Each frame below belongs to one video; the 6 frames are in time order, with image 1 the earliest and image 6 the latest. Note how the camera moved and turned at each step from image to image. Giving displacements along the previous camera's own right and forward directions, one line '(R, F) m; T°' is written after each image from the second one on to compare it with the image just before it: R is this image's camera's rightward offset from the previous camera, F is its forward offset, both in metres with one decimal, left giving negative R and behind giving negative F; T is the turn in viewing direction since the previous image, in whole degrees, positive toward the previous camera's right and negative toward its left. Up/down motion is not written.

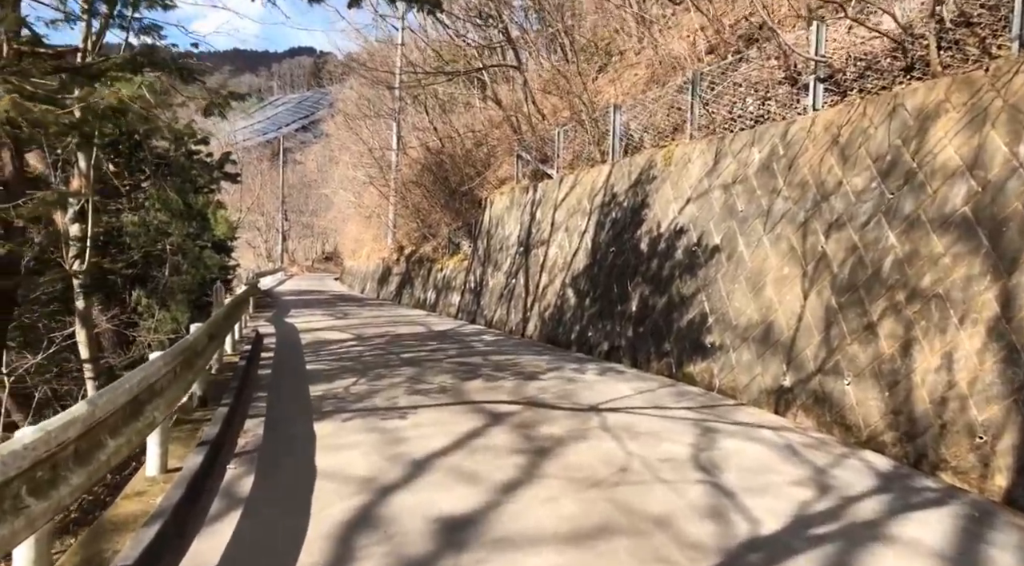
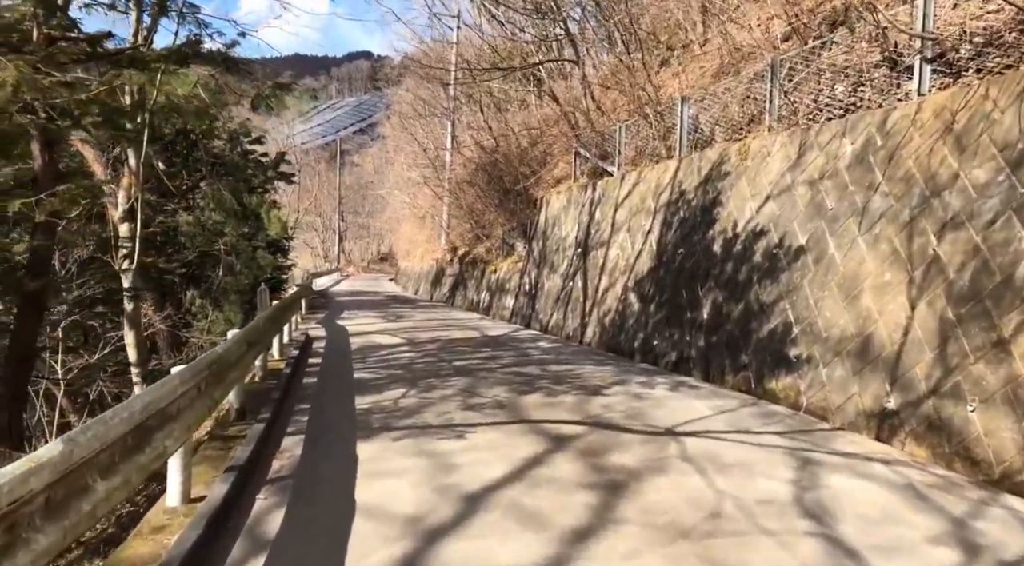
(-0.1, +0.7) m; -4°
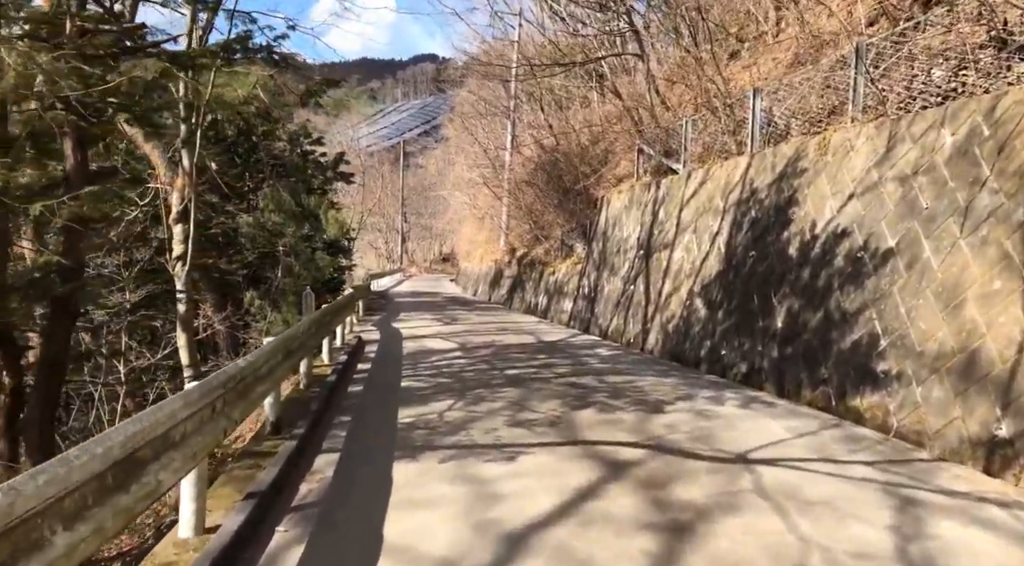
(+0.1, +0.5) m; -5°
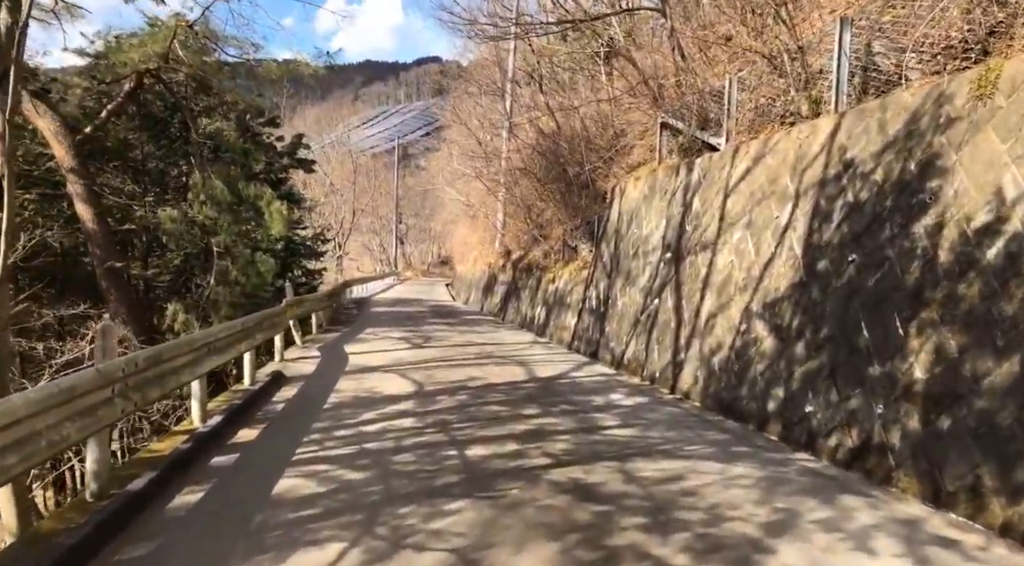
(+0.3, +3.5) m; 0°
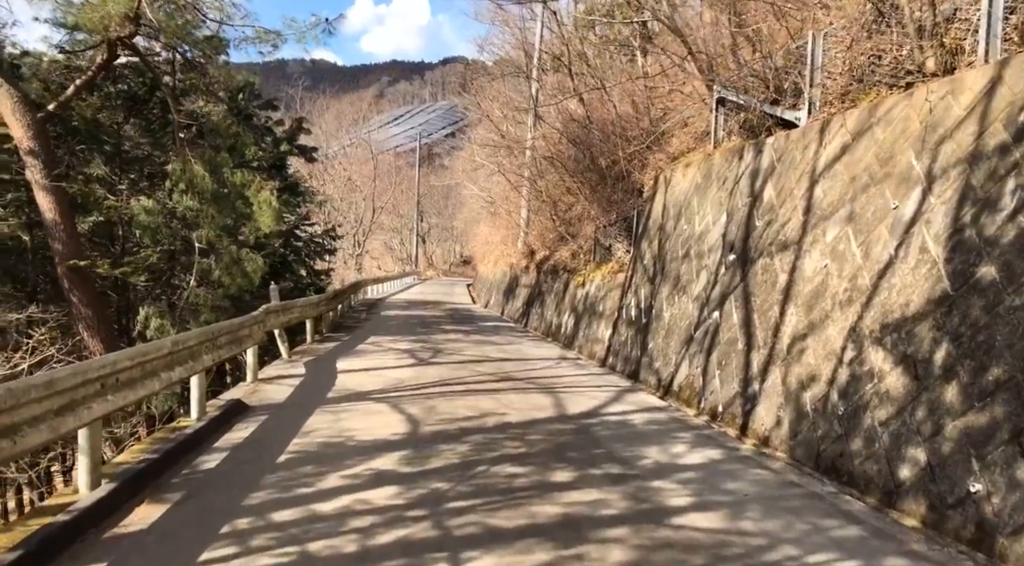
(0.0, +2.0) m; -2°
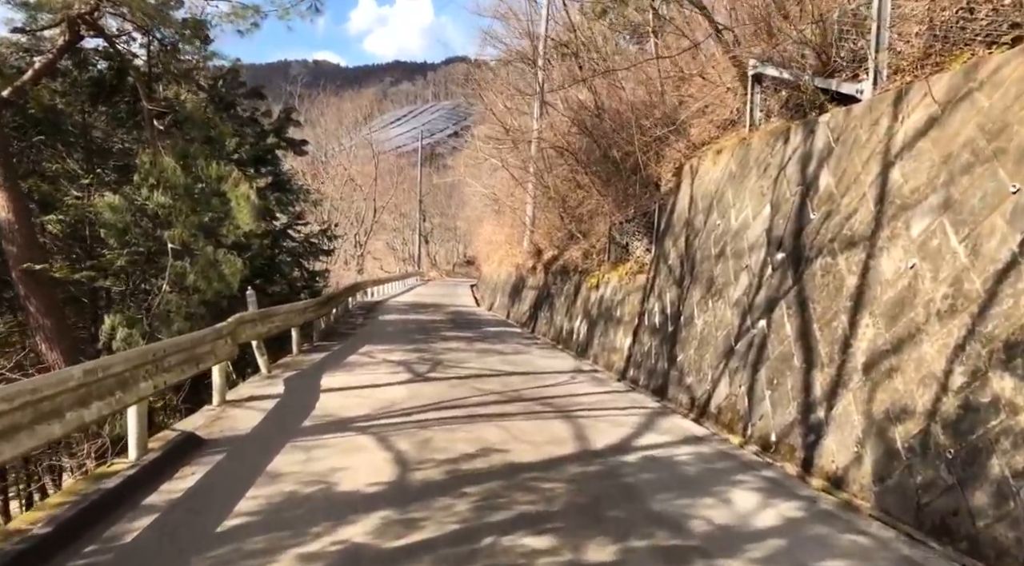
(-0.1, +1.3) m; 0°
